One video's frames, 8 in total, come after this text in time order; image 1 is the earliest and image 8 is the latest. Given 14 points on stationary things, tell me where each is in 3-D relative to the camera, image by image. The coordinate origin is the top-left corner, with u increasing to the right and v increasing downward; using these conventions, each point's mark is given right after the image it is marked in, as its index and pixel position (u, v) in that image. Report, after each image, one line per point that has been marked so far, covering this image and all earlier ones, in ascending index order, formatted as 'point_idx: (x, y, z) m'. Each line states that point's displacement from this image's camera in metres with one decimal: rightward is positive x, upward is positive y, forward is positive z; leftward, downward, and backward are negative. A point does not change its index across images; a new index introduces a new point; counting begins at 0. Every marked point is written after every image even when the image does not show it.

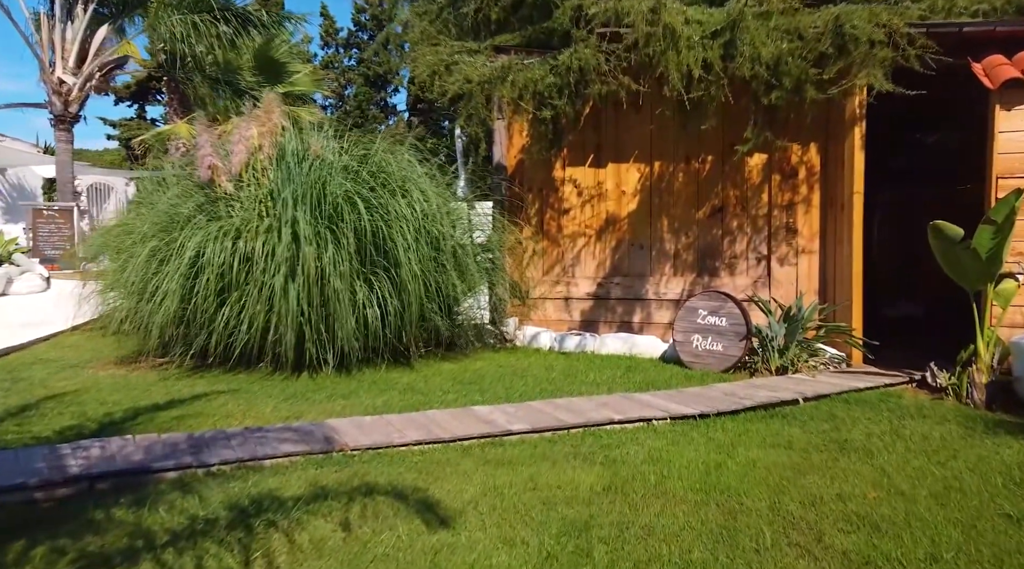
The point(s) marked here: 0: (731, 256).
0: (+2.2, +0.3, +8.4) m
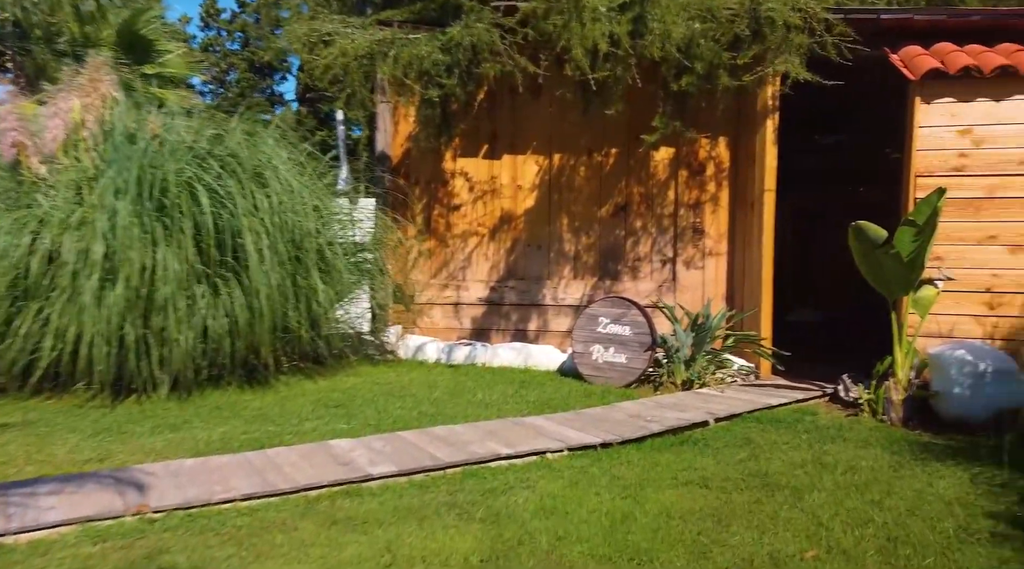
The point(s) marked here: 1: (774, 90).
0: (+1.1, +0.2, +7.7) m
1: (+2.1, +1.6, +6.9) m
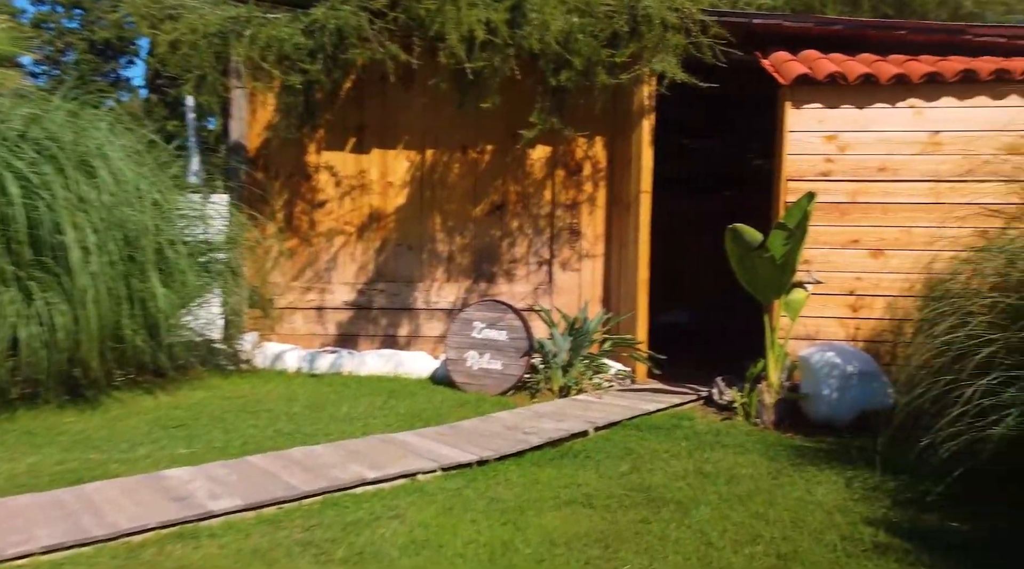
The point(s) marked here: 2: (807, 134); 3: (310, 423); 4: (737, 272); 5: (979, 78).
0: (0.0, +0.2, +7.5) m
1: (+1.1, +1.6, +6.8) m
2: (+2.2, +1.1, +6.4) m
3: (-1.1, -0.8, +4.7) m
4: (+1.6, +0.1, +6.0) m
5: (+3.4, +1.5, +6.3) m
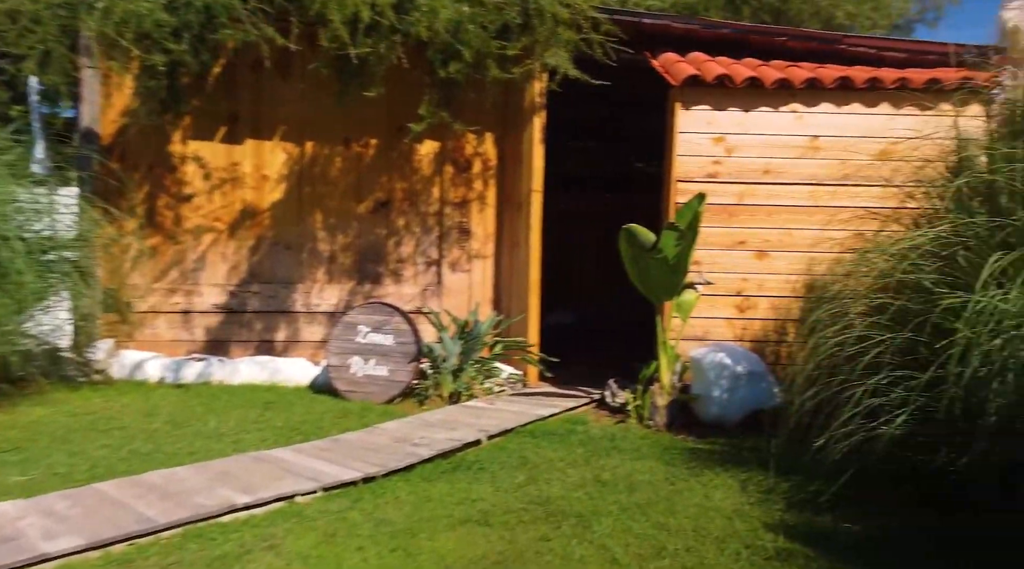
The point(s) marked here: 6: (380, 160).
0: (-1.0, +0.2, +7.1) m
1: (+0.2, +1.5, +6.6) m
2: (+1.4, +1.1, +6.3) m
3: (-1.7, -0.8, +4.2) m
4: (+0.8, +0.1, +5.9) m
5: (+2.6, +1.5, +6.4) m
6: (-1.1, +1.0, +7.0) m
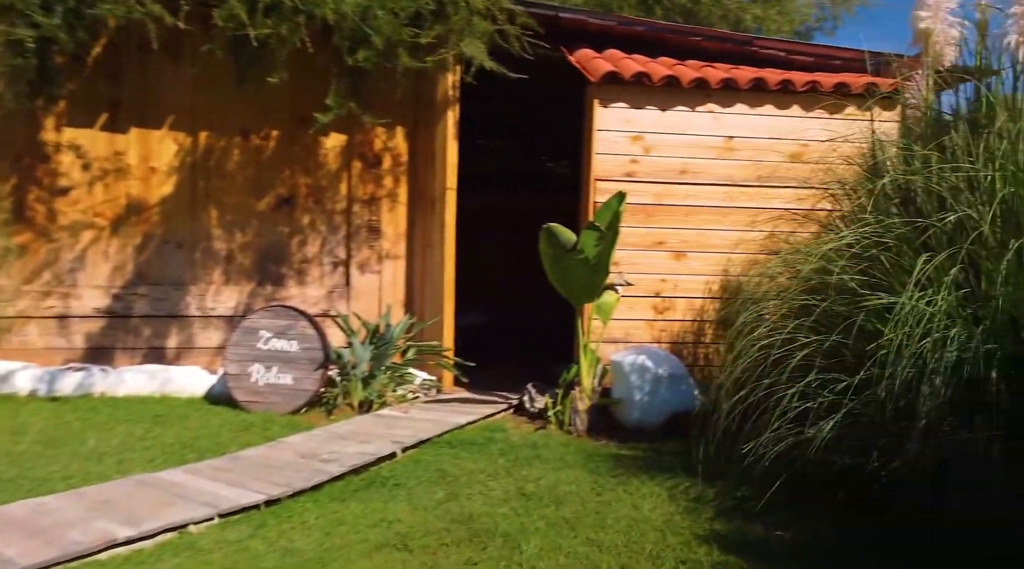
0: (-1.7, +0.2, +6.7) m
1: (-0.4, +1.5, +6.3) m
2: (+0.7, +1.1, +6.1) m
3: (-2.1, -0.8, +3.7) m
4: (+0.3, +0.1, +5.6) m
5: (+1.9, +1.5, +6.4) m
6: (-1.8, +1.0, +6.6) m
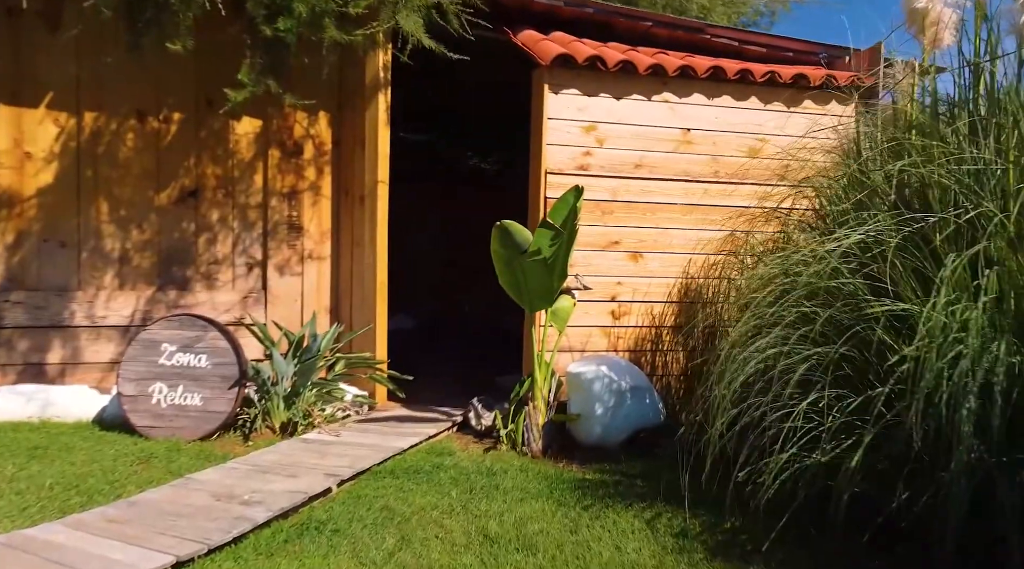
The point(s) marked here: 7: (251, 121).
0: (-2.1, +0.2, +5.8) m
1: (-0.8, +1.5, +5.6) m
2: (+0.4, +1.1, +5.6) m
3: (-2.2, -0.8, +2.9) m
4: (-0.1, 0.0, +5.0) m
5: (+1.5, +1.5, +5.9) m
6: (-2.2, +1.0, +5.7) m
7: (-1.8, +1.1, +5.9) m
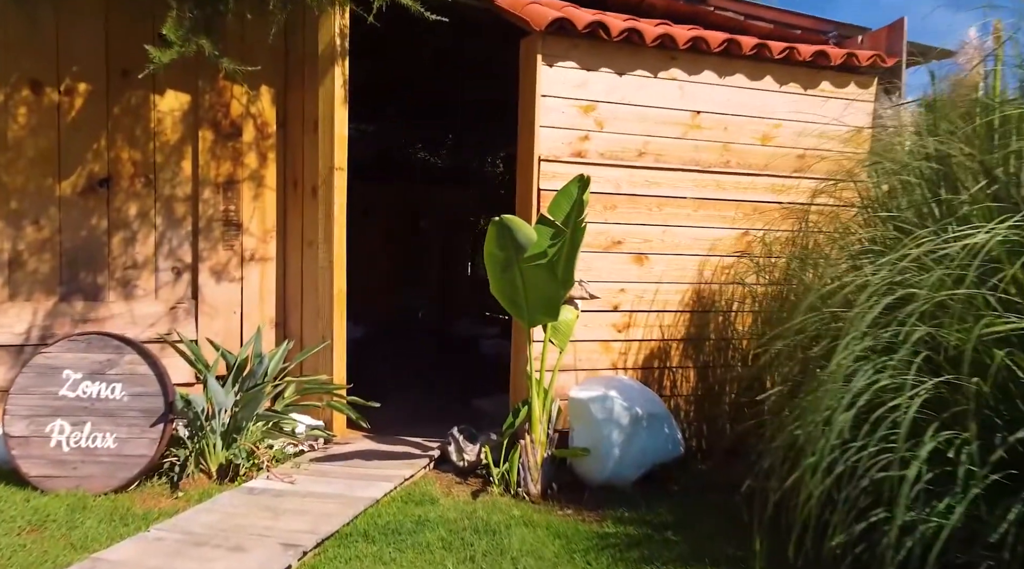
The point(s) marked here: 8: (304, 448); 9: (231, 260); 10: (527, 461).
0: (-2.2, +0.1, +4.8) m
1: (-0.9, +1.5, +4.7) m
2: (+0.3, +1.0, +4.7) m
3: (-2.0, -0.9, +1.8) m
4: (-0.1, 0.0, +4.1) m
5: (+1.4, +1.4, +5.2) m
6: (-2.3, +0.9, +4.7) m
7: (-1.9, +1.1, +4.8) m
8: (-1.1, -0.9, +4.5) m
9: (-1.7, +0.1, +4.9) m
10: (+0.1, -0.9, +4.2) m
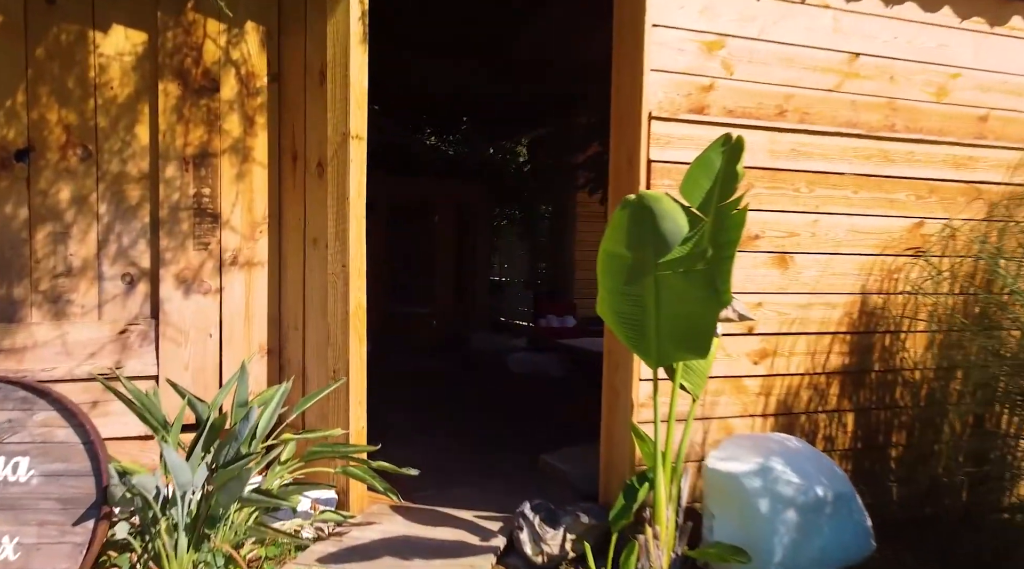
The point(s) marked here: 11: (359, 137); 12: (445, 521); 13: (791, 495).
0: (-1.8, 0.0, +3.3) m
1: (-0.5, +1.4, +3.2) m
2: (+0.6, +1.0, +3.3) m
3: (-1.6, -0.9, +0.4) m
4: (+0.3, -0.1, +2.7) m
5: (+1.8, +1.4, +3.8) m
6: (-1.9, +0.9, +3.2) m
7: (-1.5, +1.0, +3.4) m
8: (-0.7, -0.9, +3.0) m
9: (-1.3, +0.1, +3.5) m
10: (+0.5, -0.9, +2.8) m
11: (-0.6, +0.6, +3.3) m
12: (-0.3, -1.0, +3.4) m
13: (+0.9, -0.7, +2.8) m
